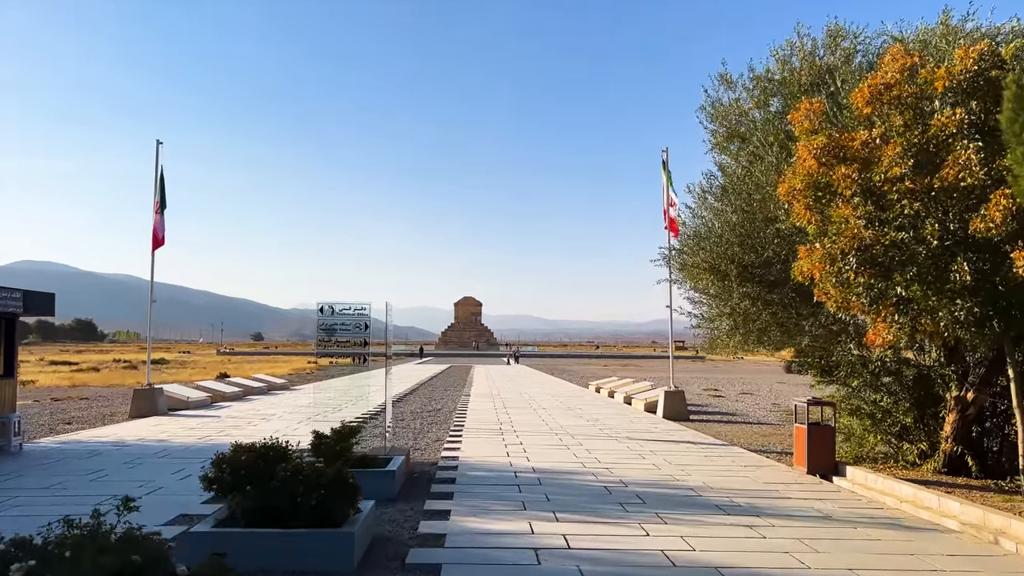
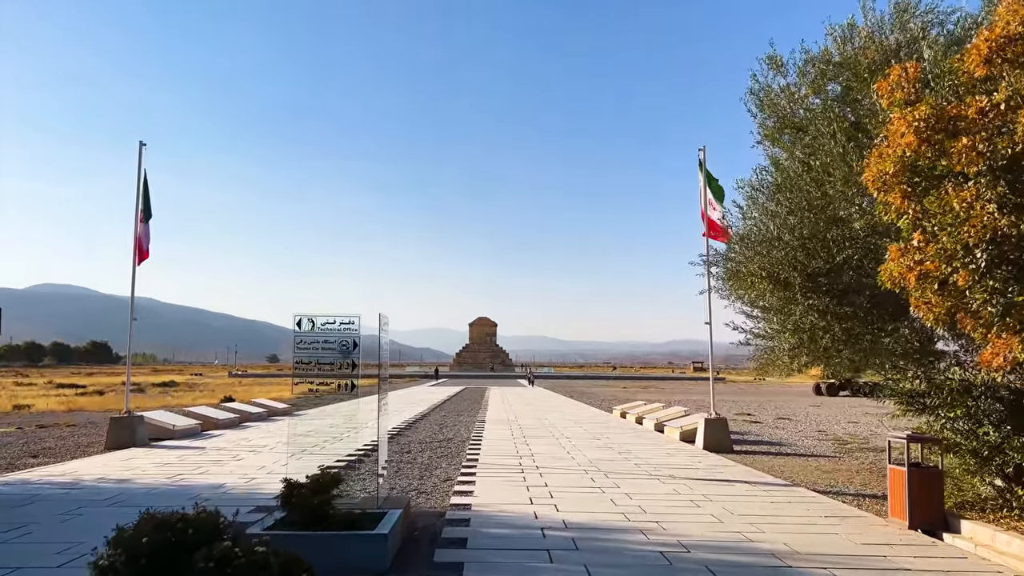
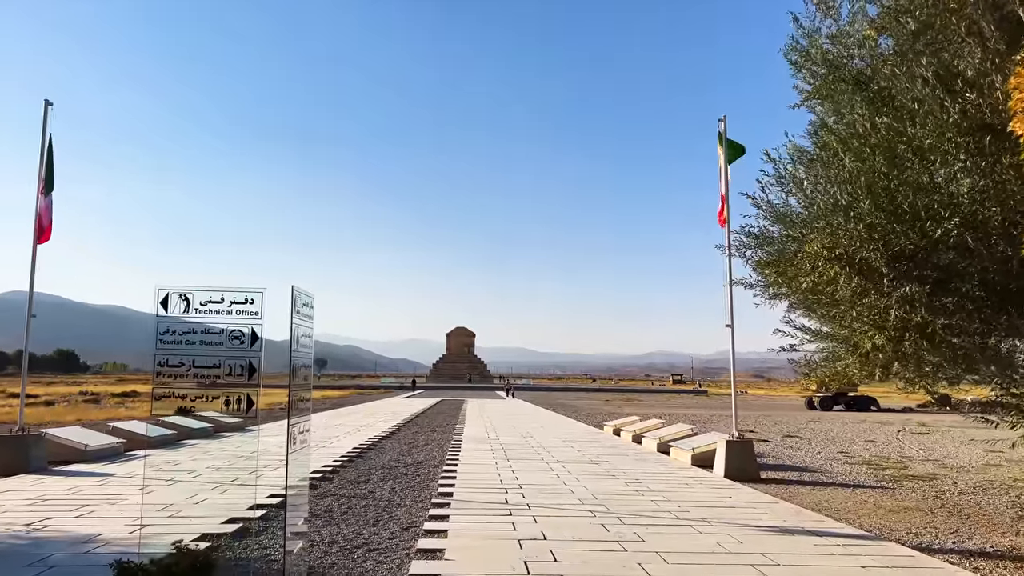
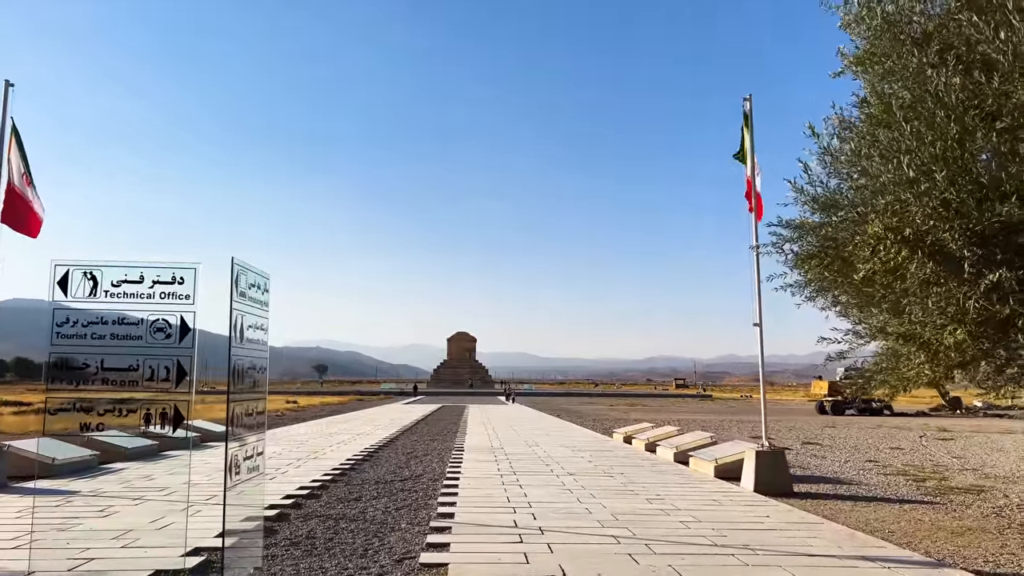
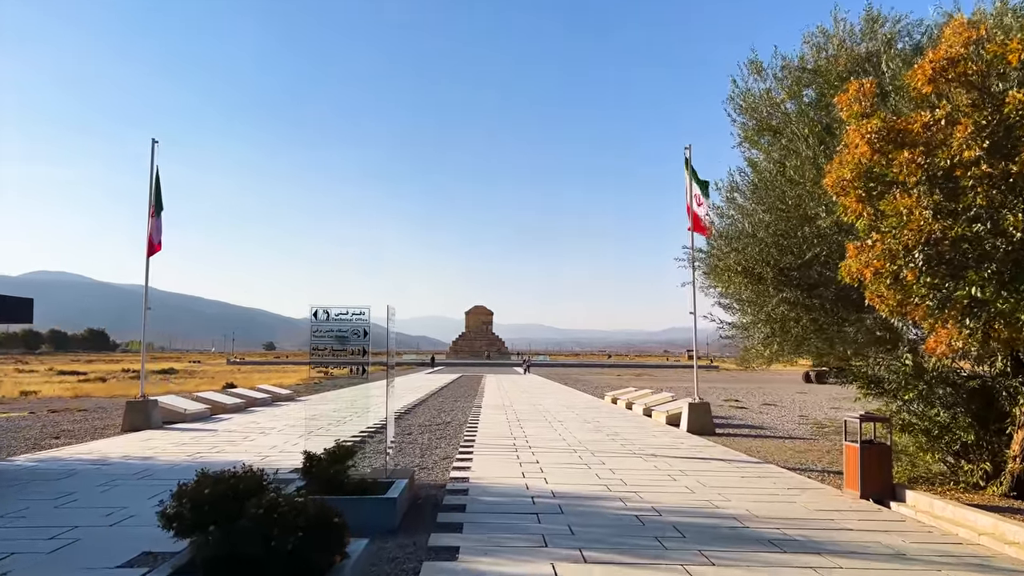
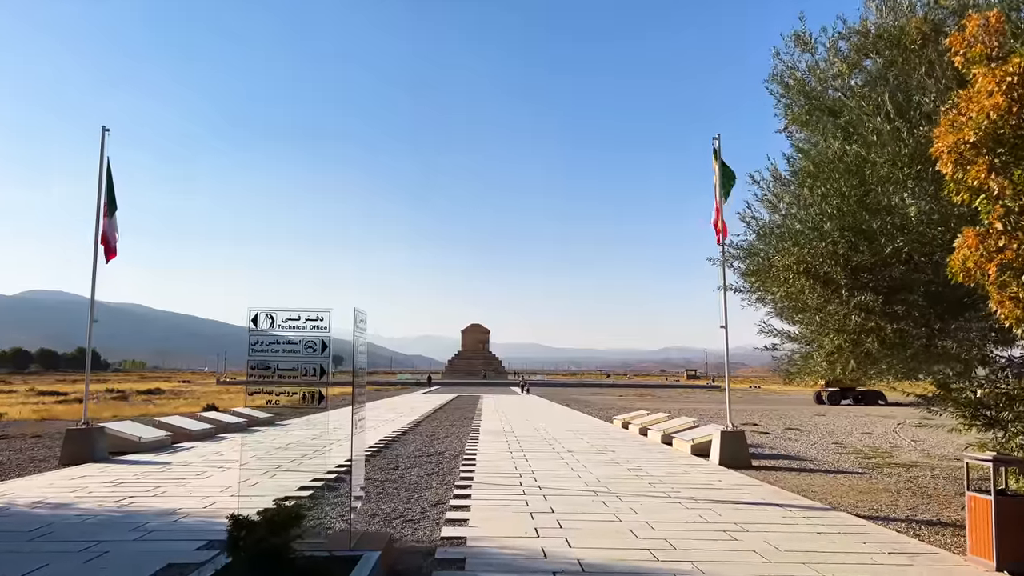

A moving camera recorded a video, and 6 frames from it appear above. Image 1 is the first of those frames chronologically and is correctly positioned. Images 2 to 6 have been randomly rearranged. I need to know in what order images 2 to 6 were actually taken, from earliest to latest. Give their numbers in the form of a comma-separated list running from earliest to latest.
5, 2, 6, 3, 4
